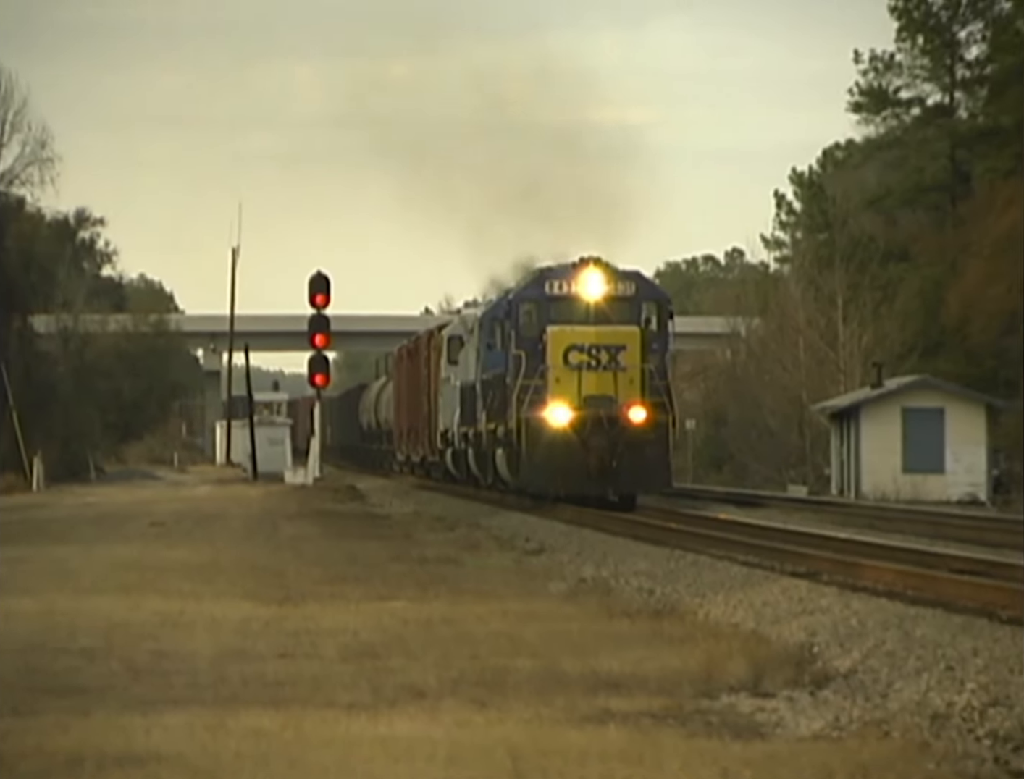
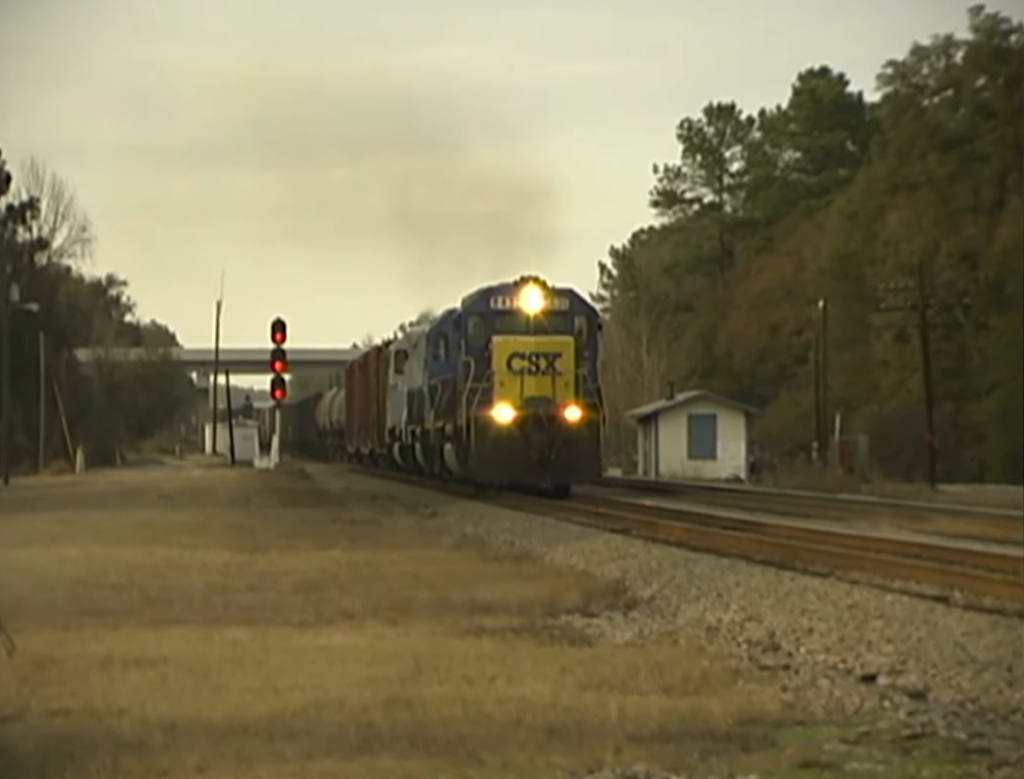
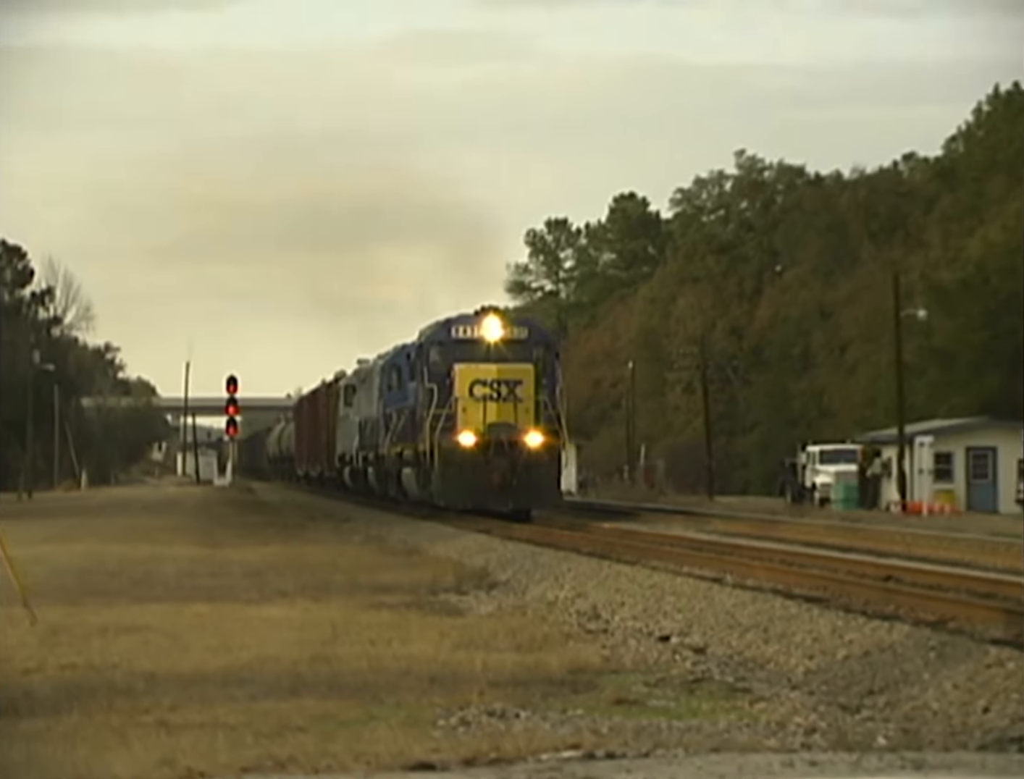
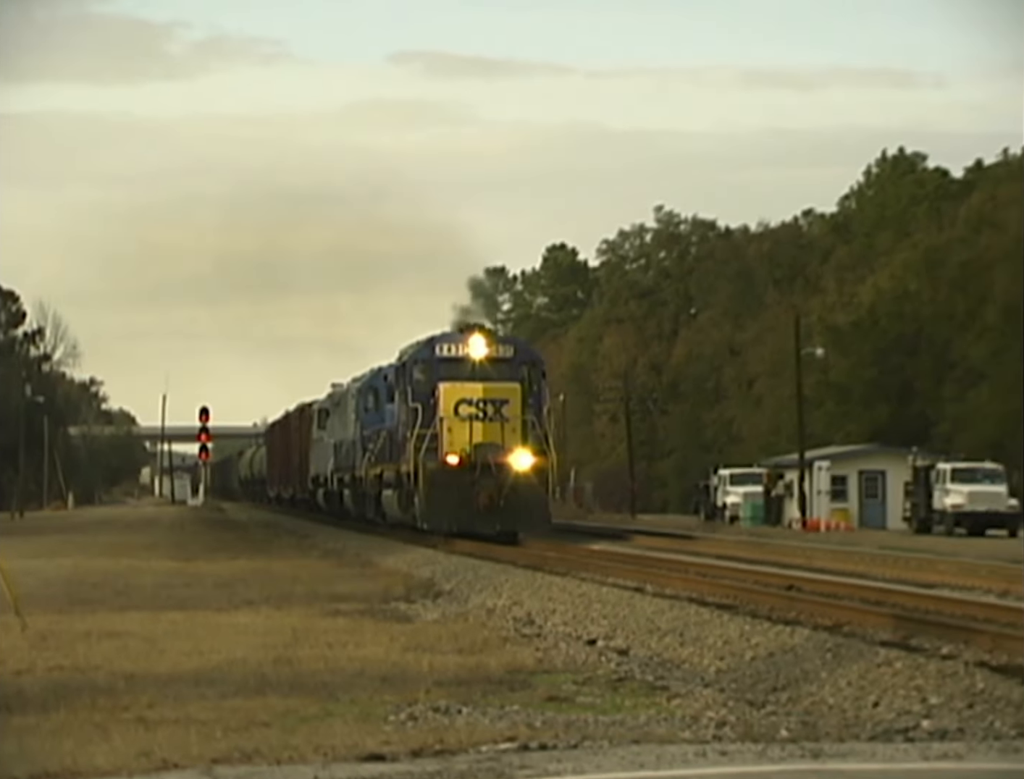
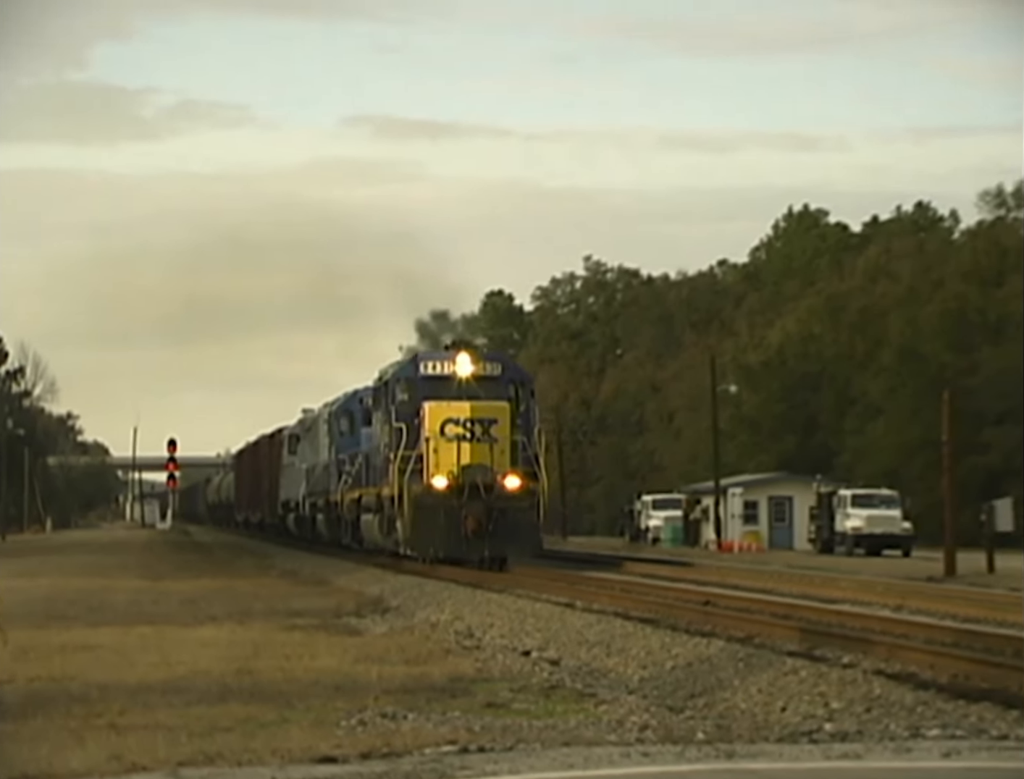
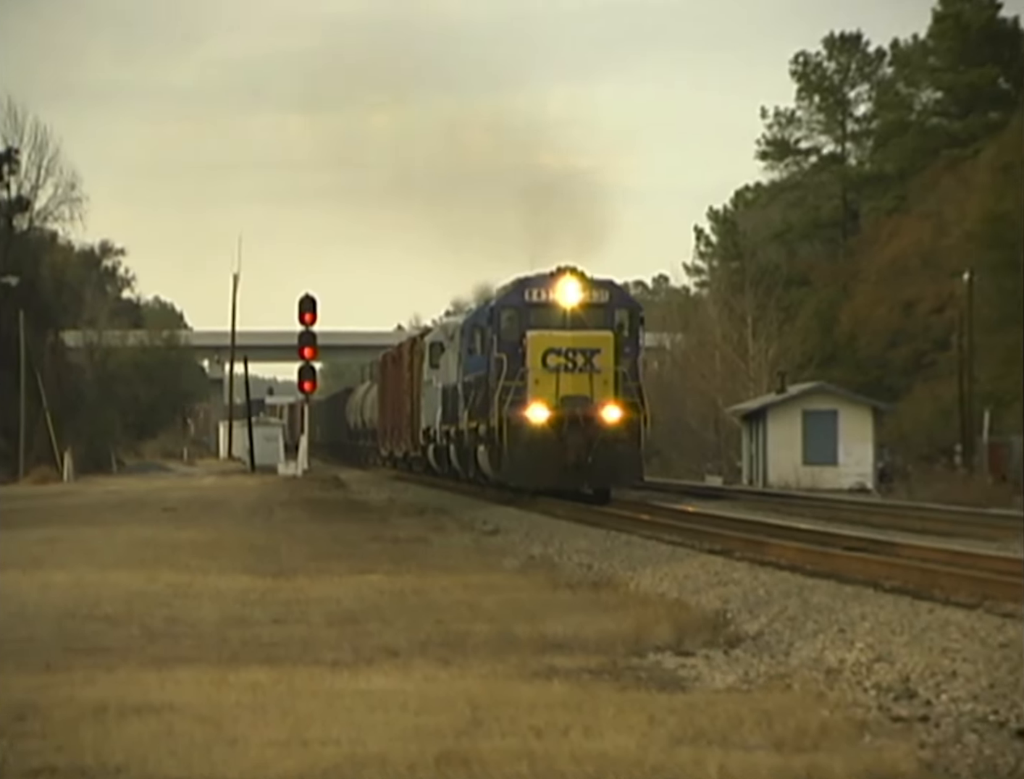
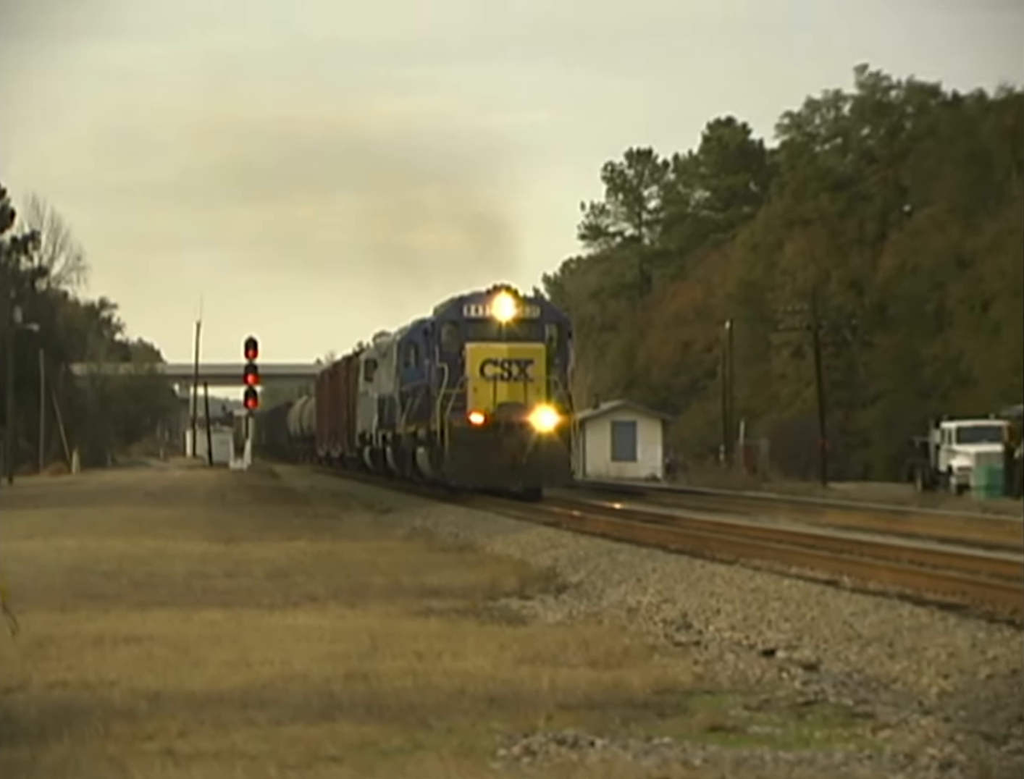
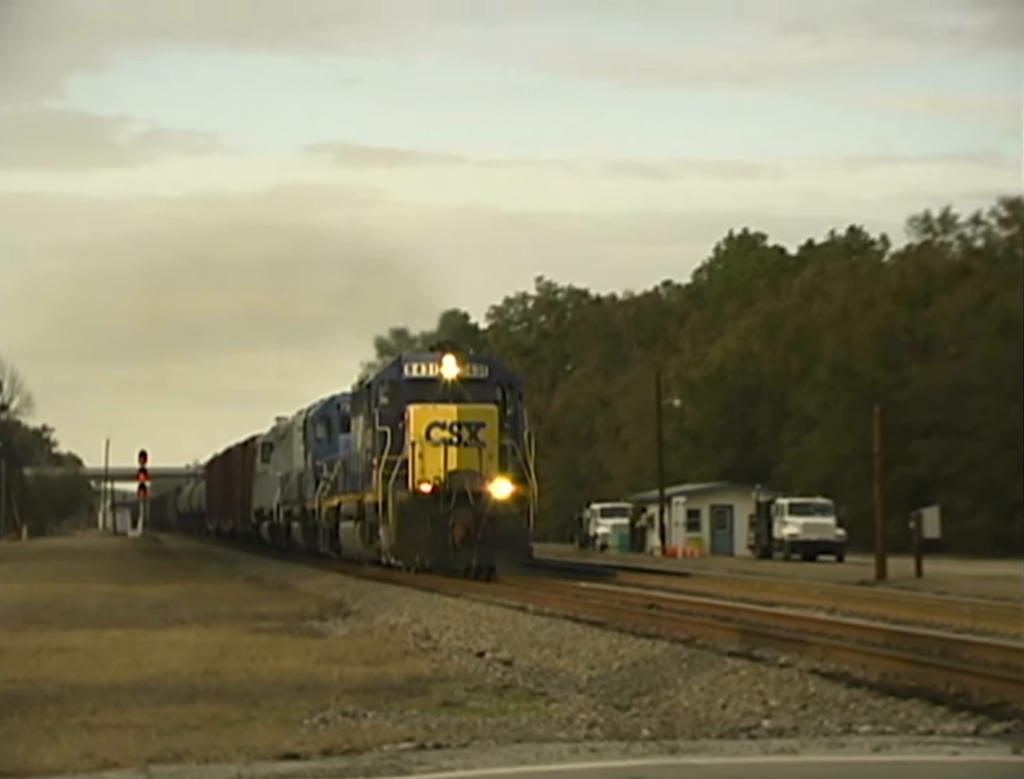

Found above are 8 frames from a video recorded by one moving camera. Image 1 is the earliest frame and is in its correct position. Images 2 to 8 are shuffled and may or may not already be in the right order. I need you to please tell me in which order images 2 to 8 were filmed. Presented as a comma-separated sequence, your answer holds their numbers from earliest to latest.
6, 2, 7, 3, 4, 5, 8
